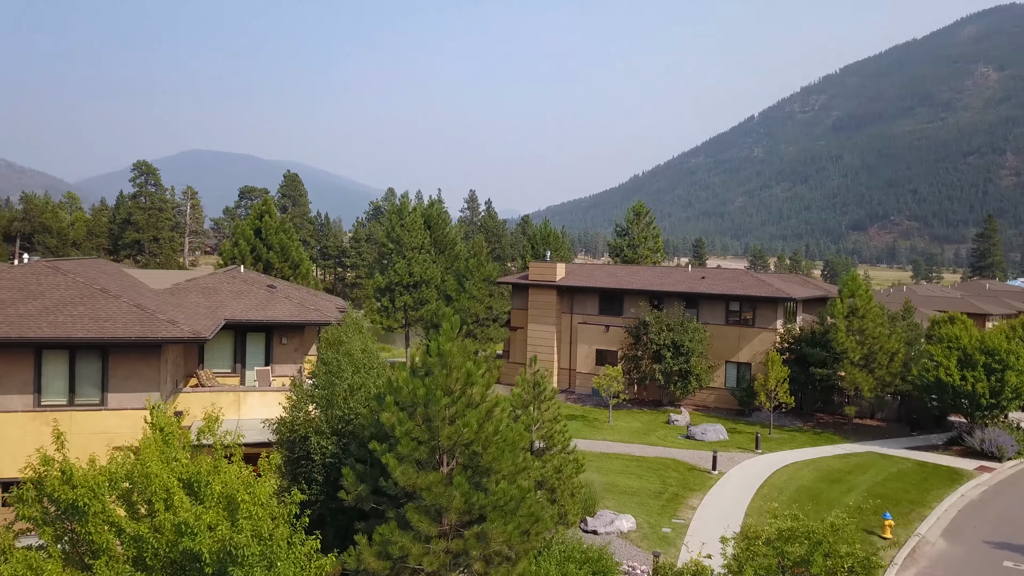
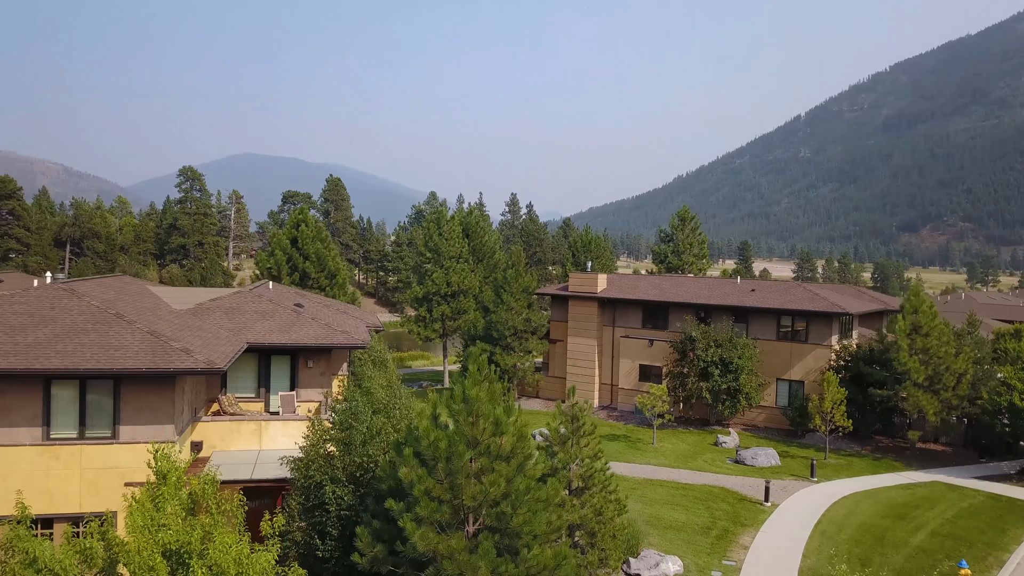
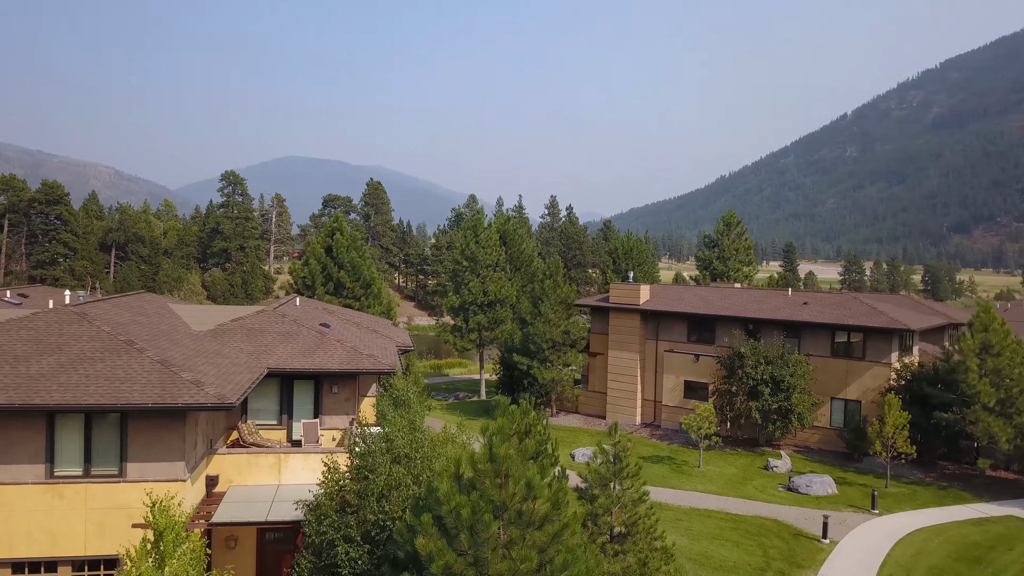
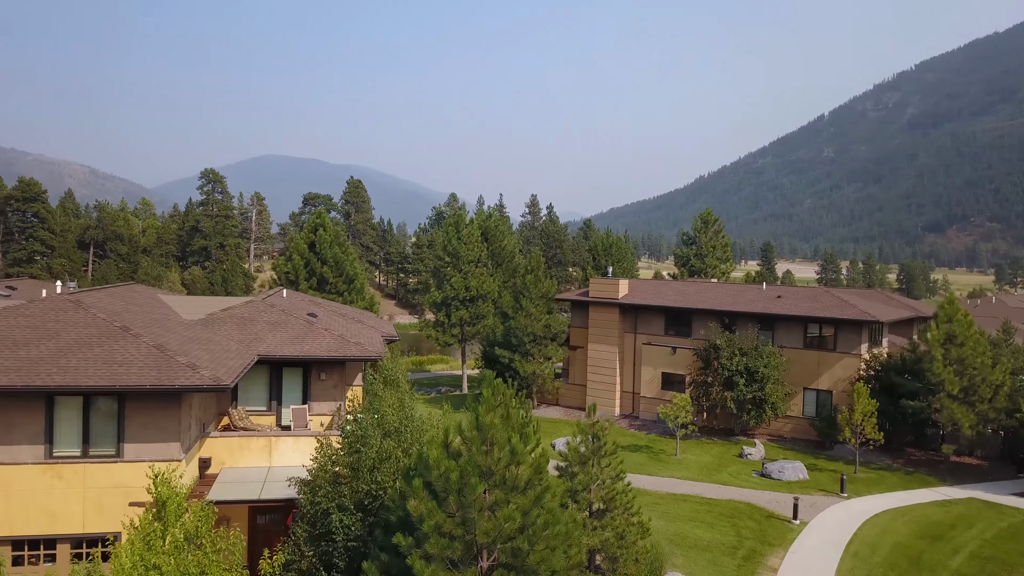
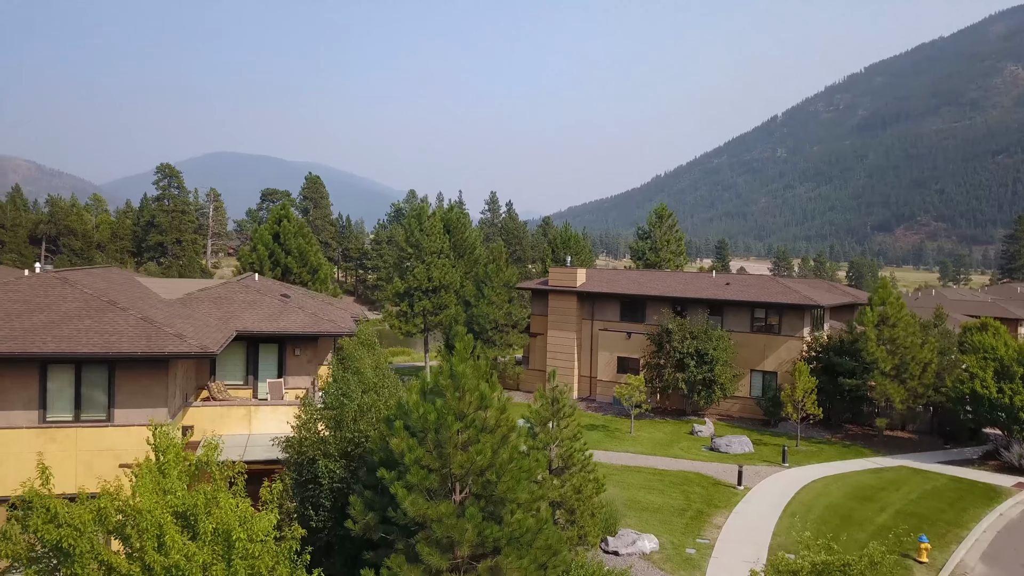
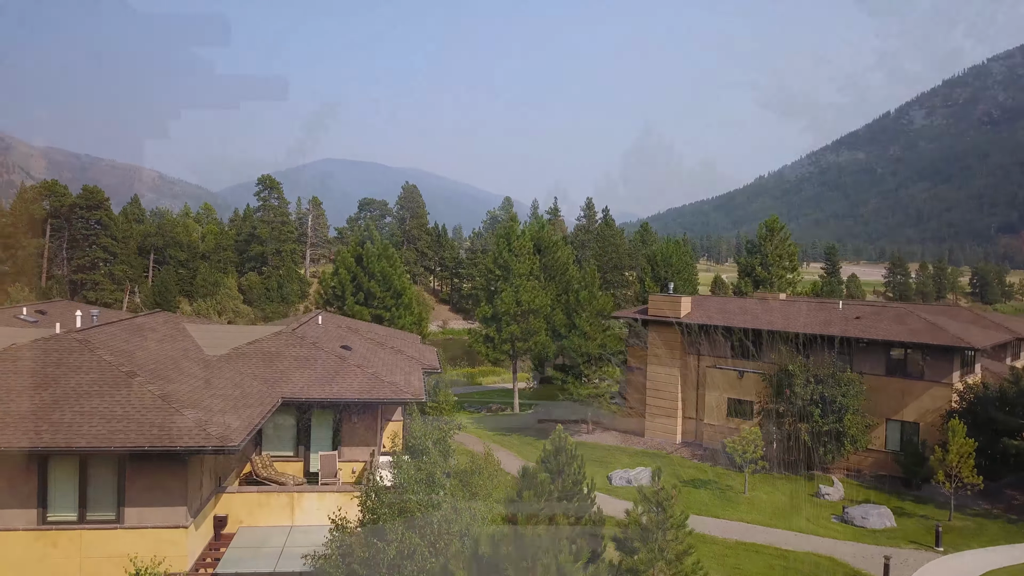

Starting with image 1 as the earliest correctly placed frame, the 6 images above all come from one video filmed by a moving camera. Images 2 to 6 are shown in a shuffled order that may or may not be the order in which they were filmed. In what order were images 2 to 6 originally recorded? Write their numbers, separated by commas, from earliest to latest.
5, 2, 4, 3, 6
